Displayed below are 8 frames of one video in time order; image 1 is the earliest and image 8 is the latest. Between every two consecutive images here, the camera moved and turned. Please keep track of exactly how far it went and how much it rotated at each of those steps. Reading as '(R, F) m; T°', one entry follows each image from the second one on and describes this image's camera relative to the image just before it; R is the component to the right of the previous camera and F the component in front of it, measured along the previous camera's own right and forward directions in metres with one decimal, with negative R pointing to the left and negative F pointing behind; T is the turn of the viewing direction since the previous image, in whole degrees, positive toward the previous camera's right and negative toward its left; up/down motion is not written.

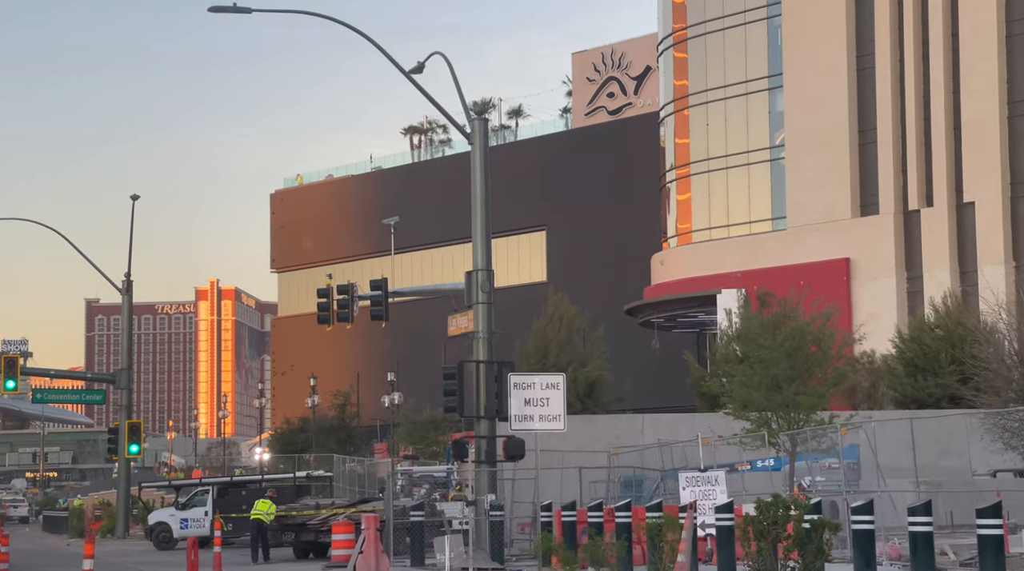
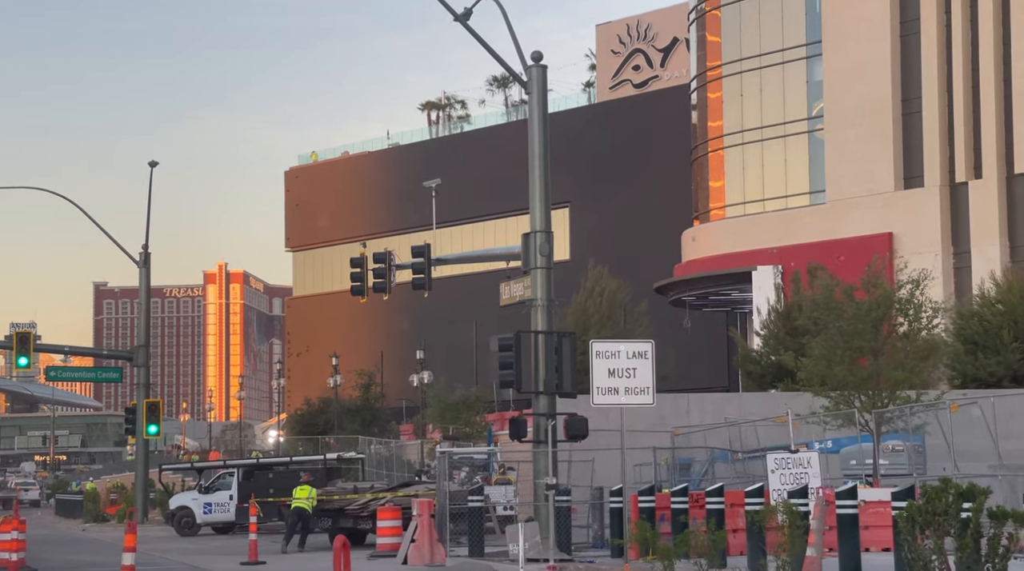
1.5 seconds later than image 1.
(-0.8, +1.9) m; 0°
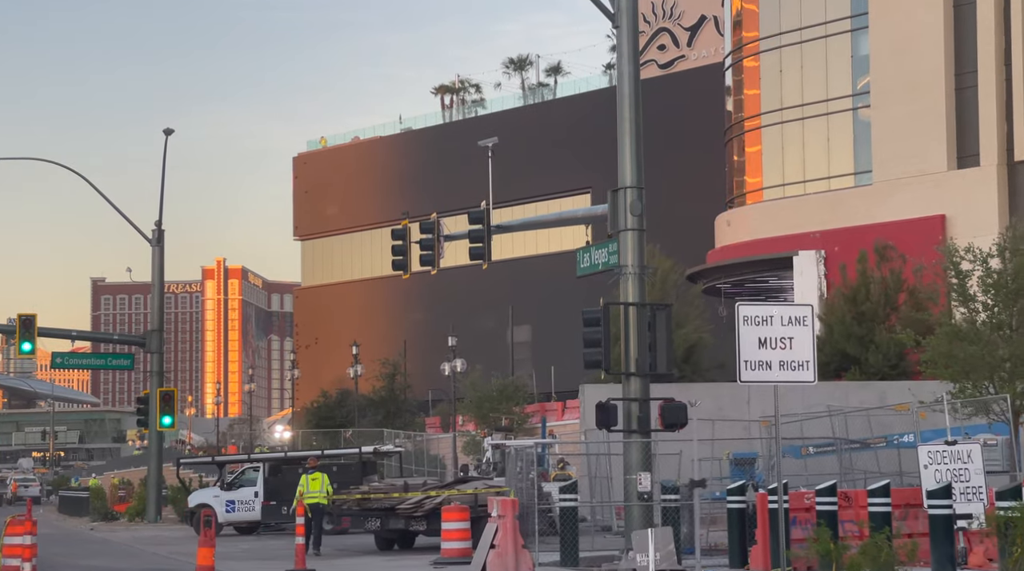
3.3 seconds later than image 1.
(-1.1, +2.7) m; 0°
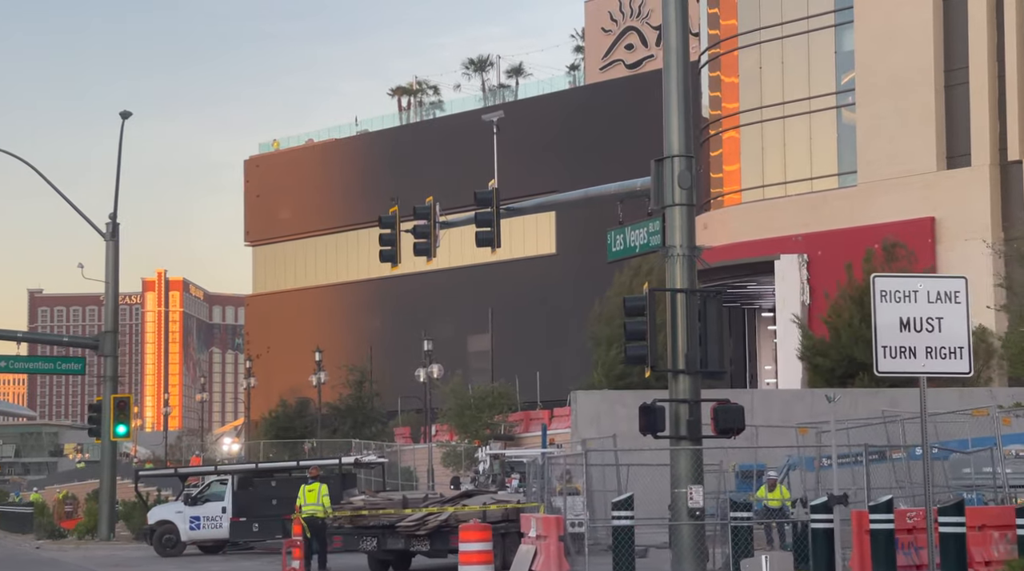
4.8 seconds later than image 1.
(-0.9, +2.3) m; +2°
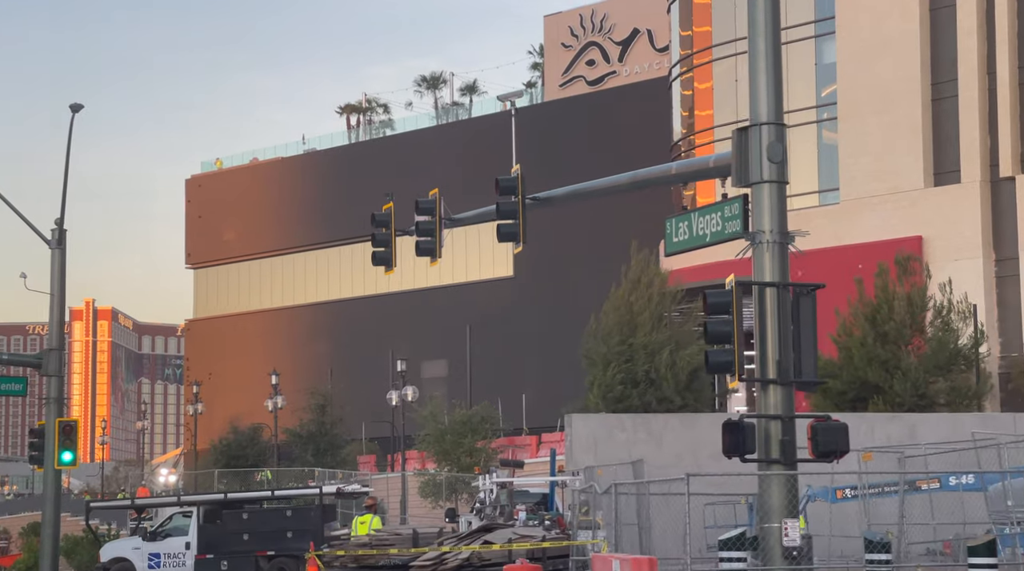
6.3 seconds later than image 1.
(-1.1, +2.6) m; +3°
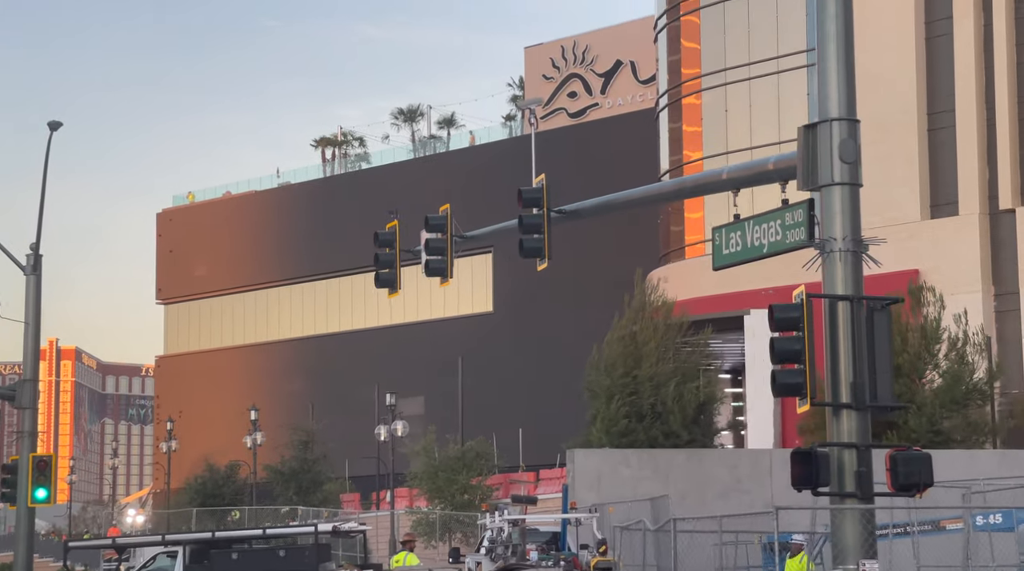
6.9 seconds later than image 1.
(-0.6, +1.3) m; +1°
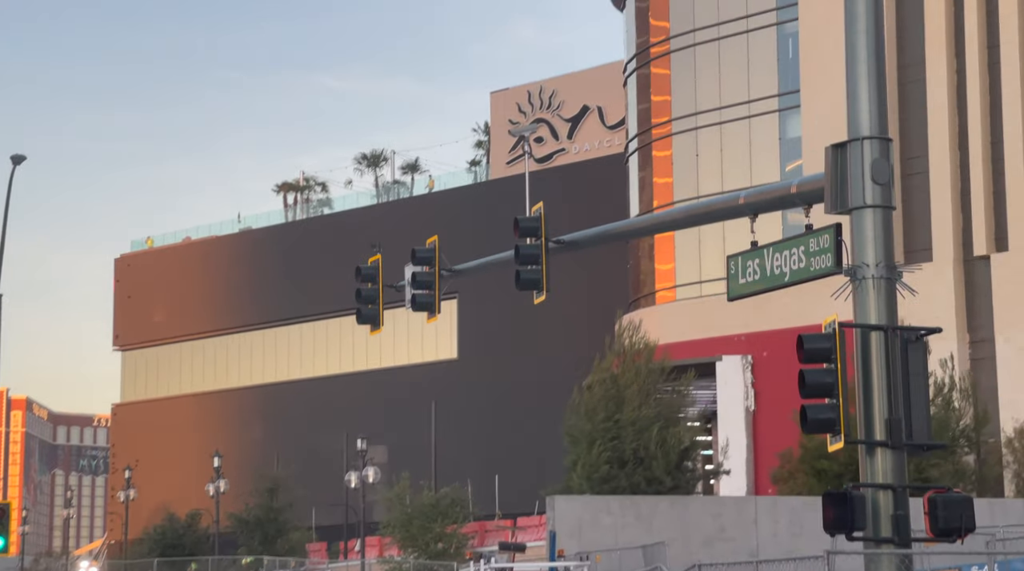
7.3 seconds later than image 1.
(-0.4, +0.8) m; +2°
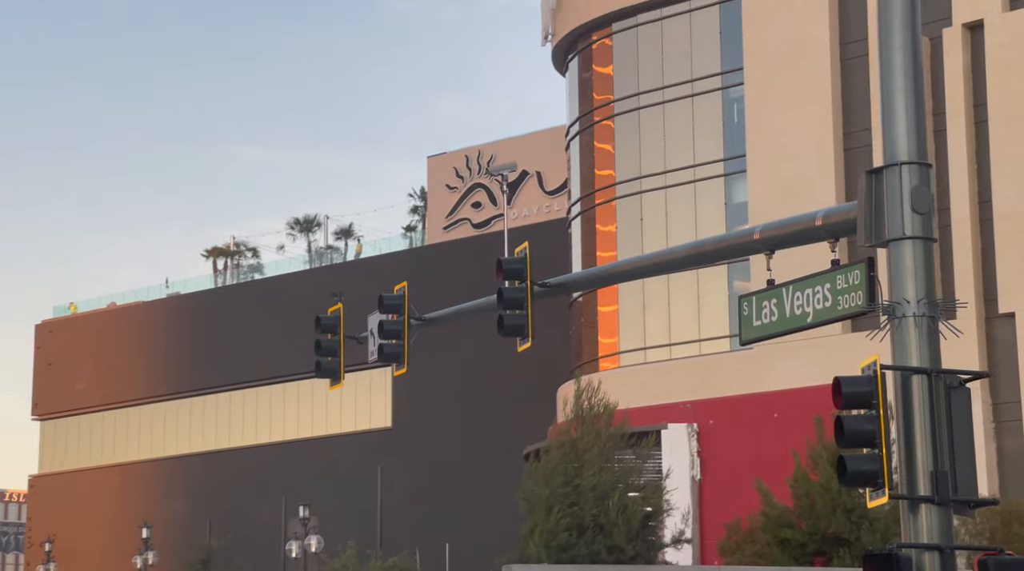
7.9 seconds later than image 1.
(-0.6, +1.1) m; +3°
